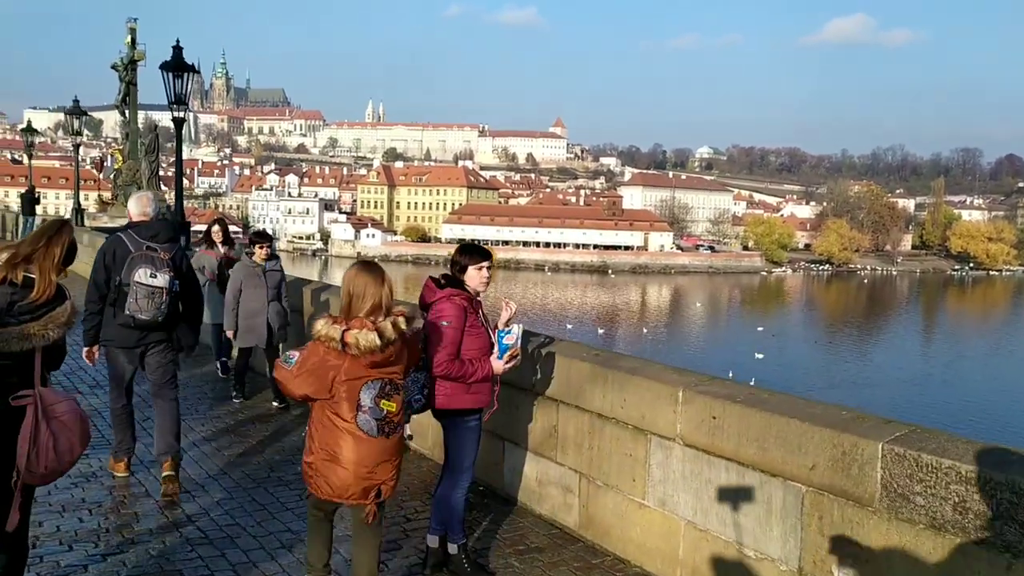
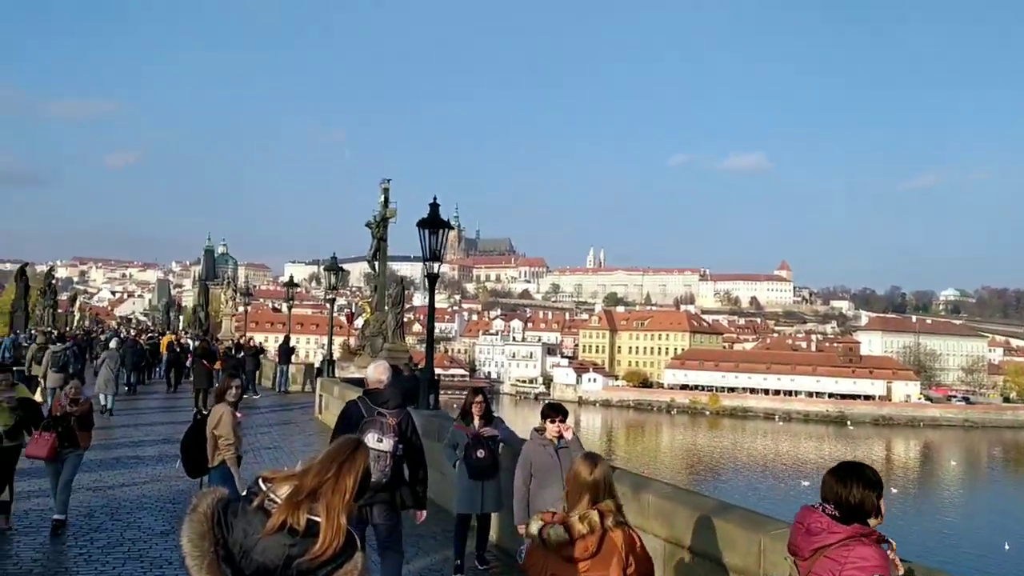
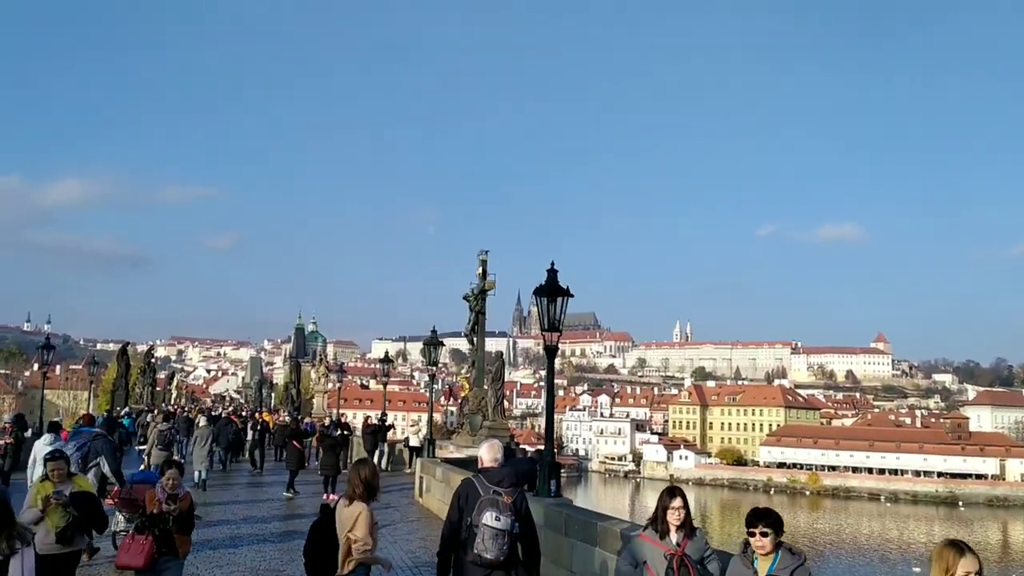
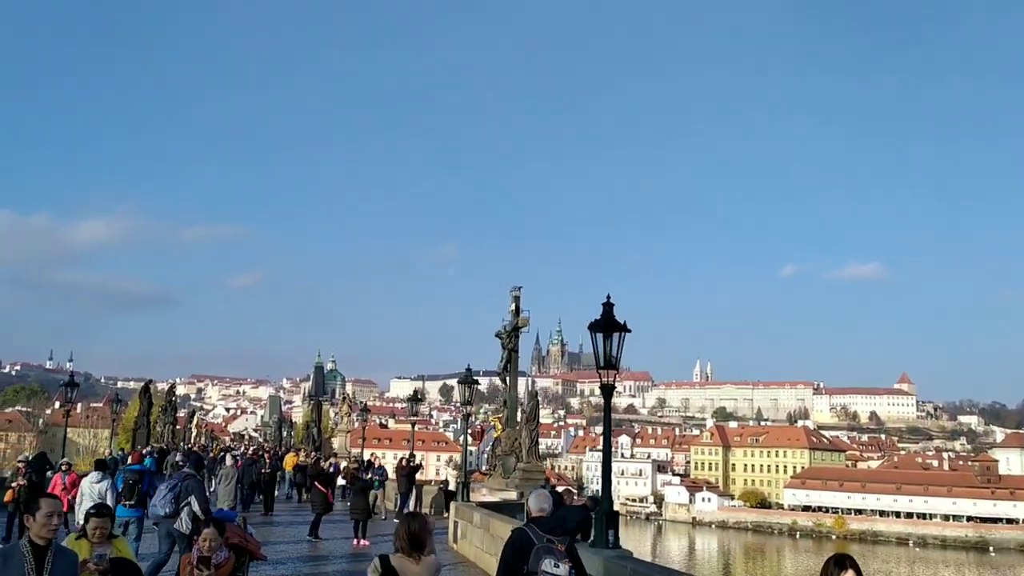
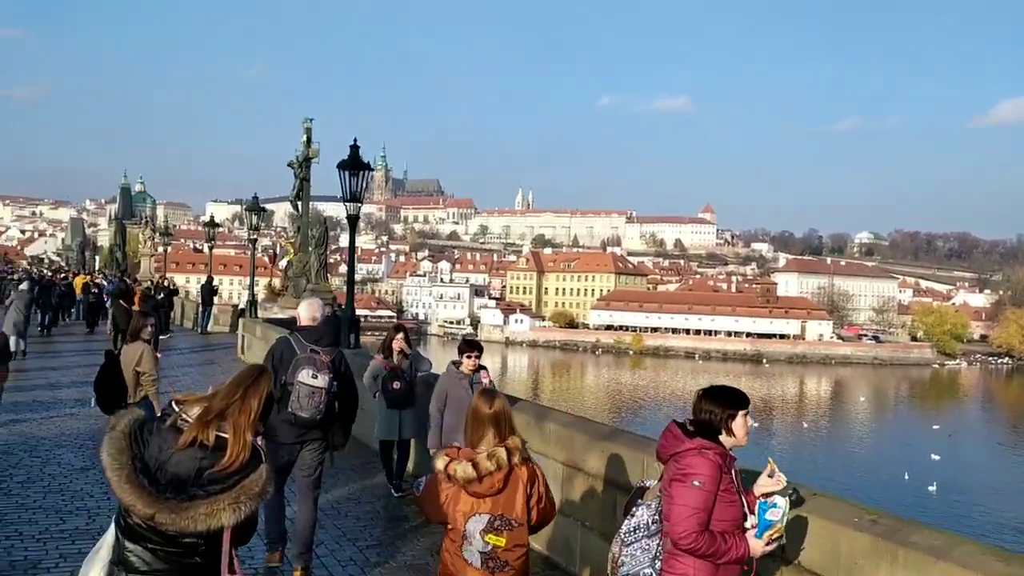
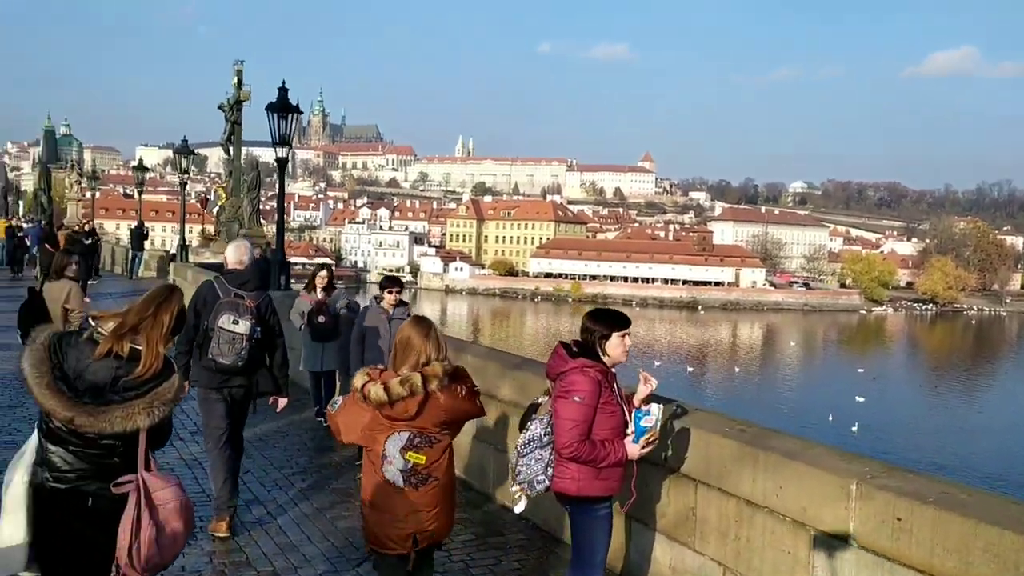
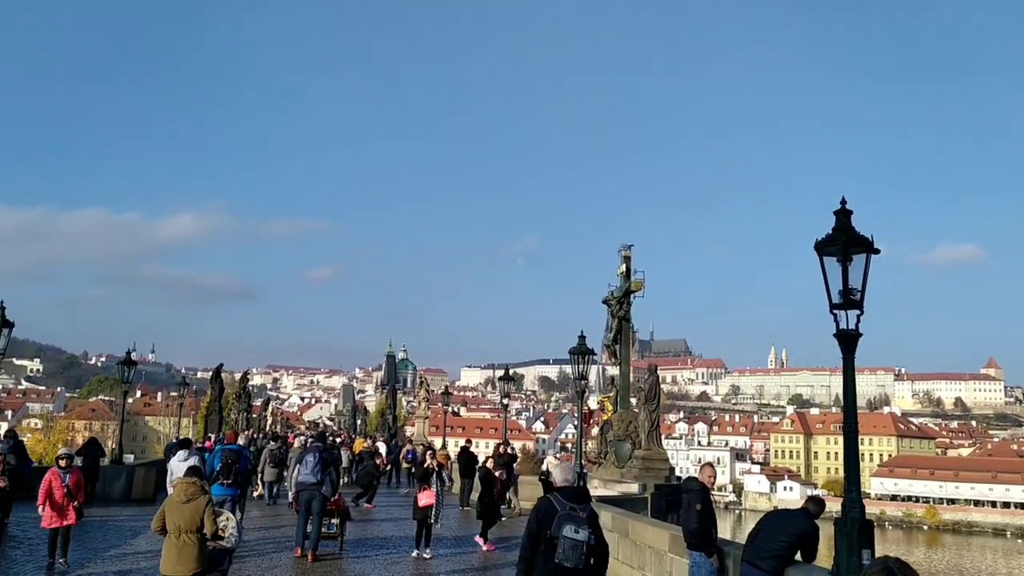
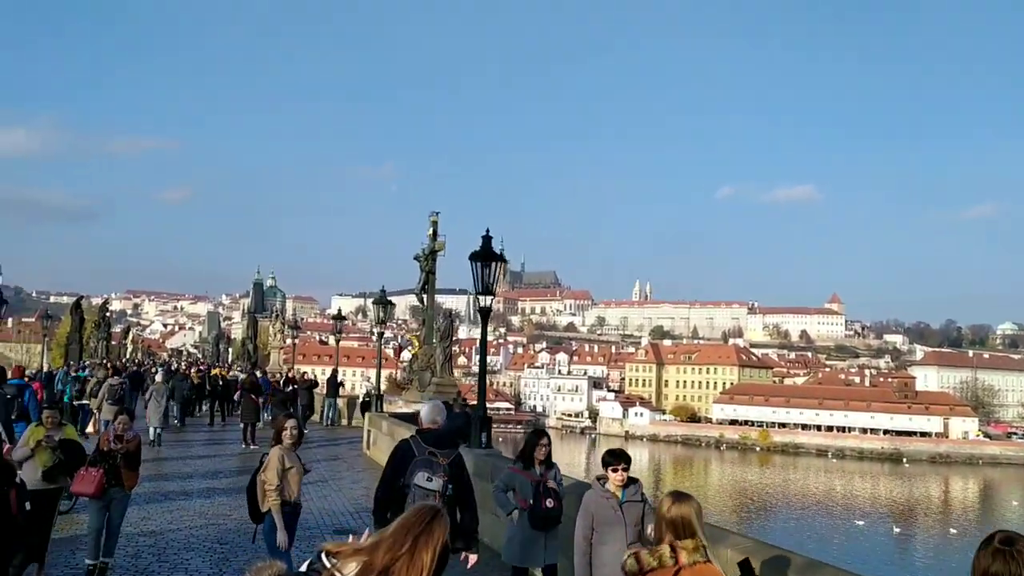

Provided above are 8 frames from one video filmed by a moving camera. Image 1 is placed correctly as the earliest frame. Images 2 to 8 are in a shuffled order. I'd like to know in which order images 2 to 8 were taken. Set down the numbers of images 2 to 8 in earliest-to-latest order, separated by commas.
6, 5, 2, 8, 3, 4, 7
